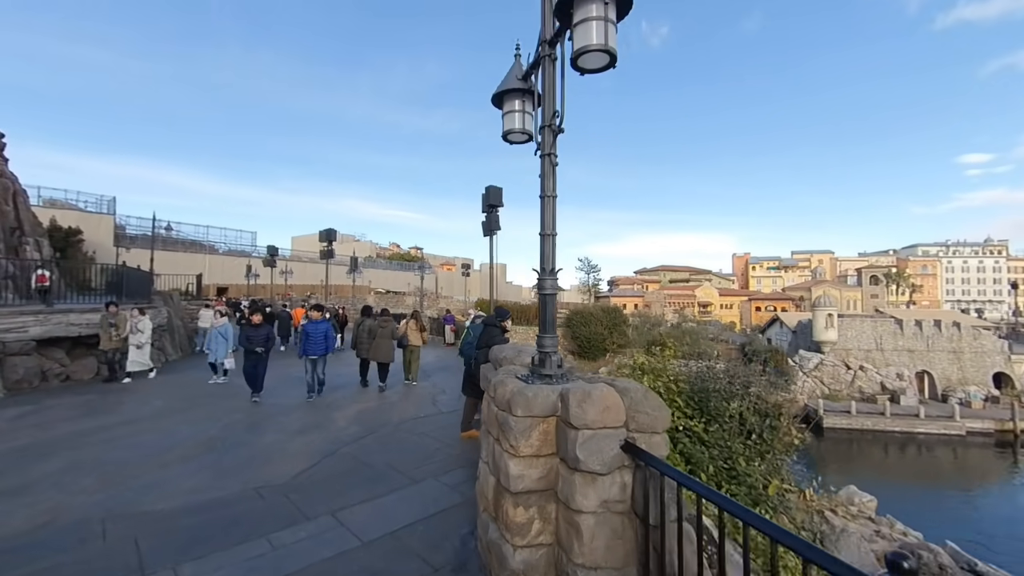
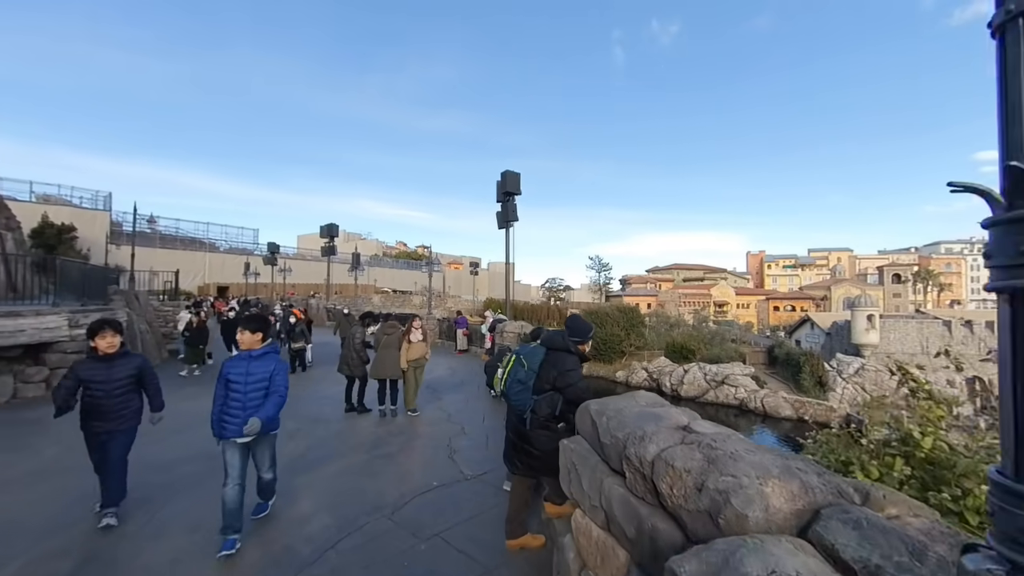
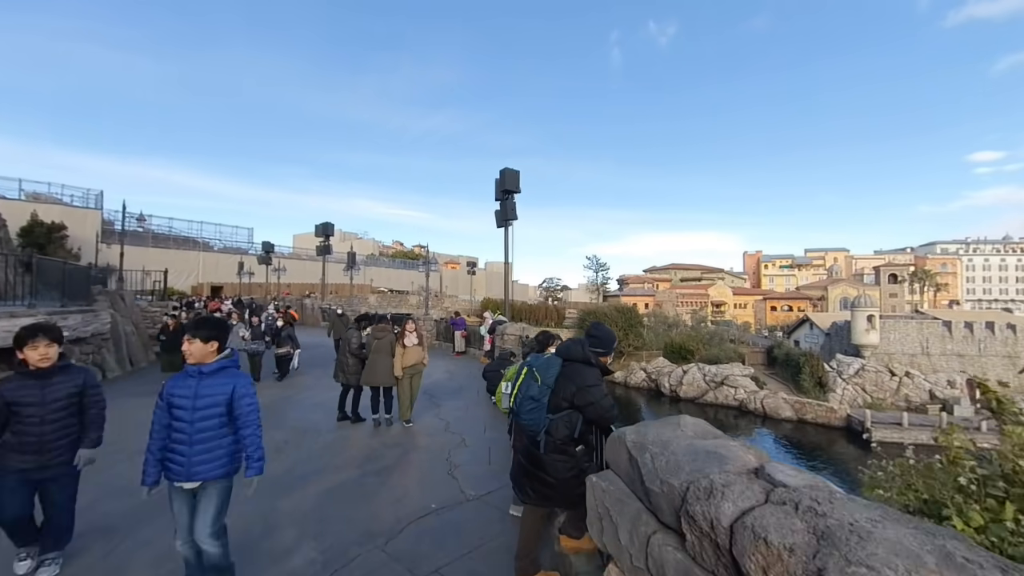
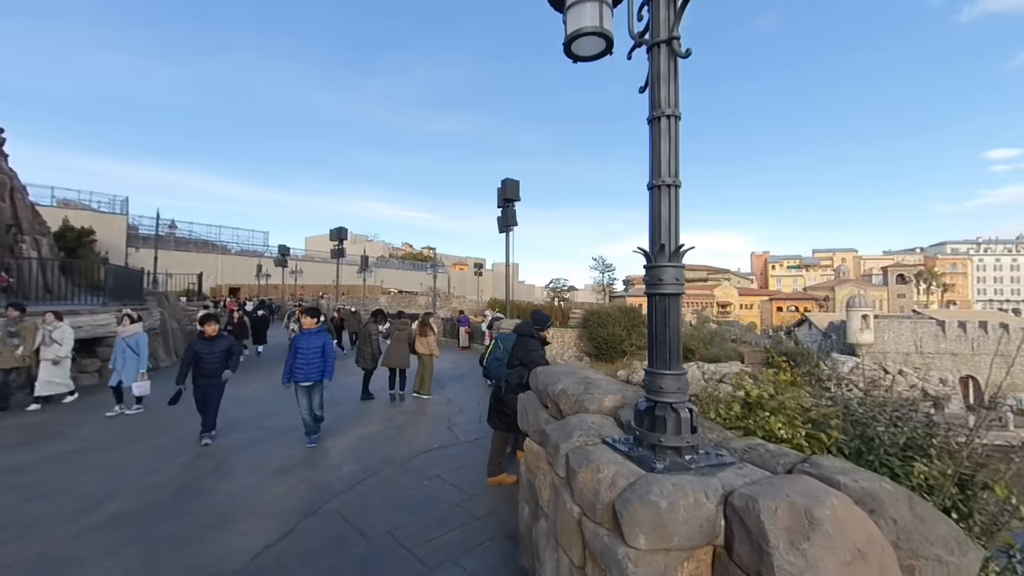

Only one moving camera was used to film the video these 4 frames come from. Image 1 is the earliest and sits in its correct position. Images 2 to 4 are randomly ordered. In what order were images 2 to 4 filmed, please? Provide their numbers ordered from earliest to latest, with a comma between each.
4, 2, 3
